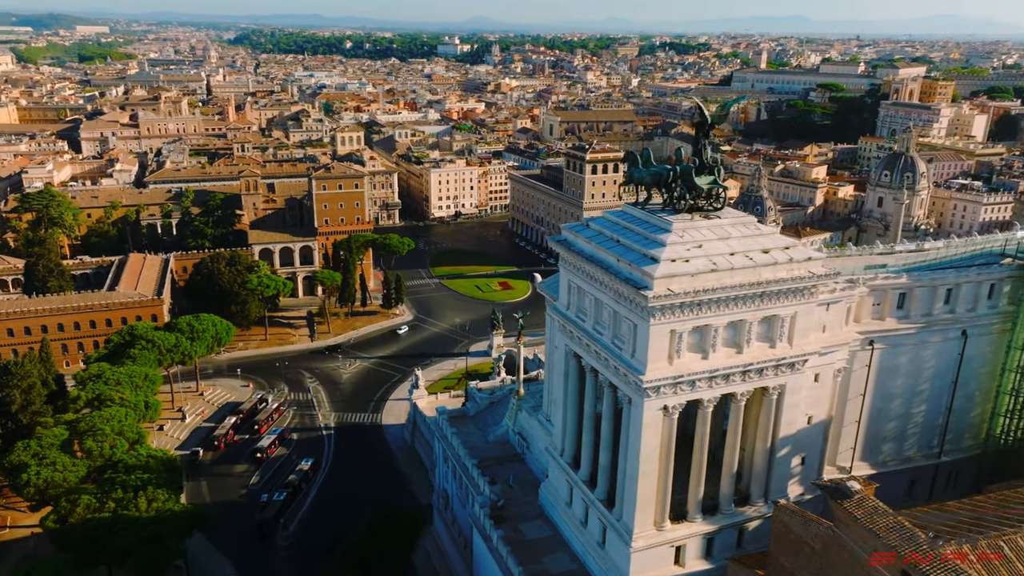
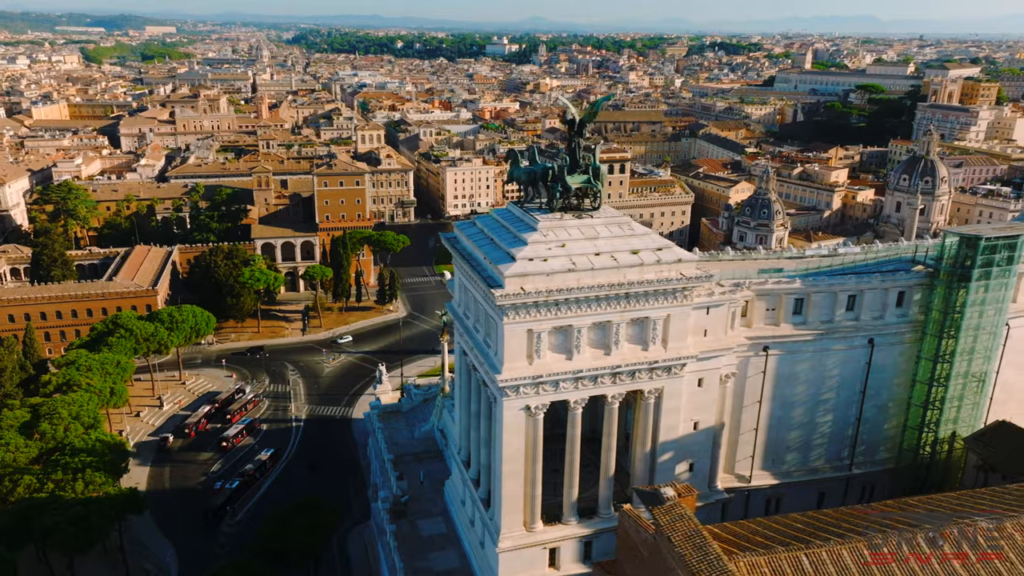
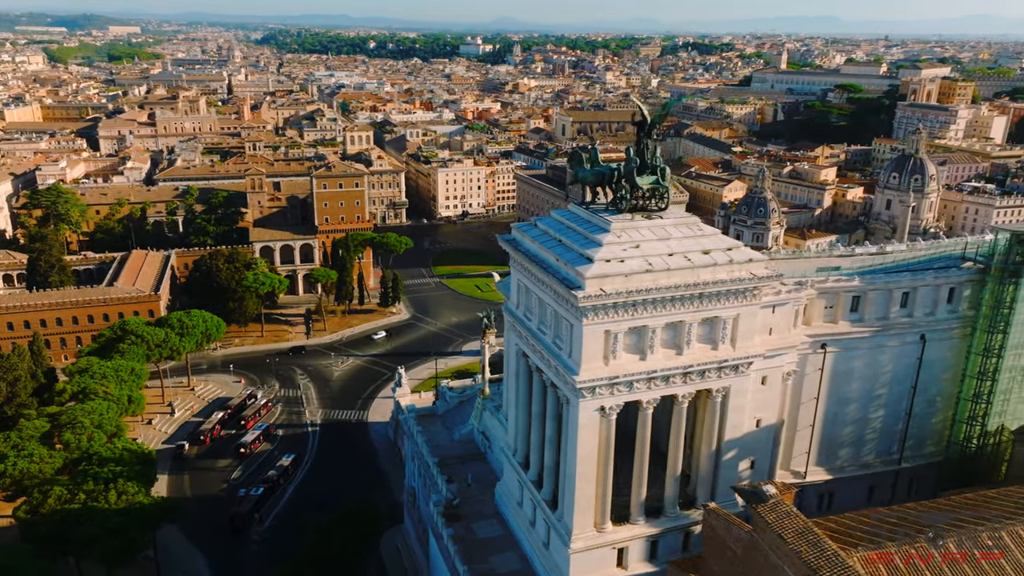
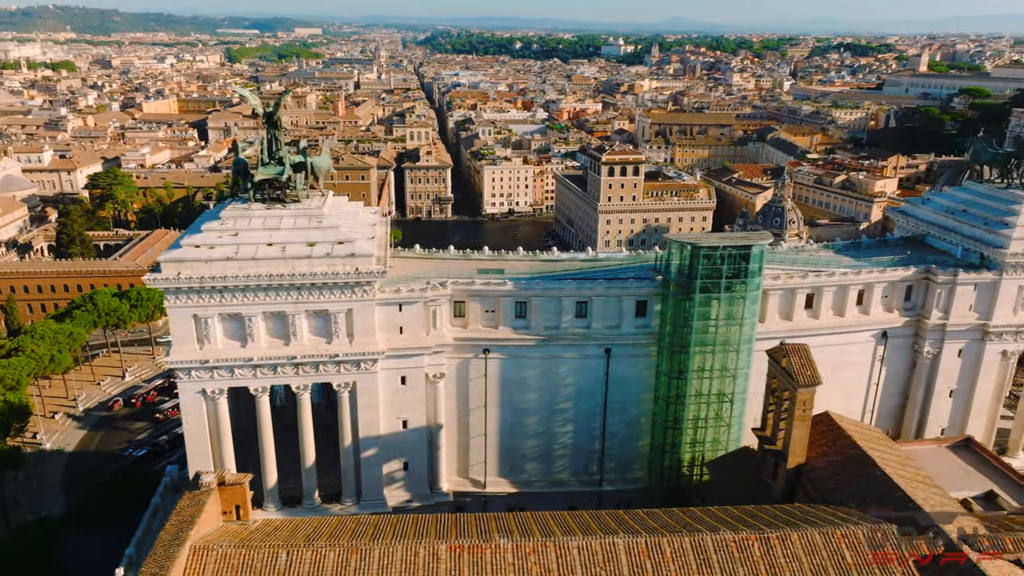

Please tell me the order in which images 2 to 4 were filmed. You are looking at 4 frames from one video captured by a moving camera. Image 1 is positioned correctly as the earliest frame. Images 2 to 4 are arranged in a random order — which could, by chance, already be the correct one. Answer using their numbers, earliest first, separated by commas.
3, 2, 4
